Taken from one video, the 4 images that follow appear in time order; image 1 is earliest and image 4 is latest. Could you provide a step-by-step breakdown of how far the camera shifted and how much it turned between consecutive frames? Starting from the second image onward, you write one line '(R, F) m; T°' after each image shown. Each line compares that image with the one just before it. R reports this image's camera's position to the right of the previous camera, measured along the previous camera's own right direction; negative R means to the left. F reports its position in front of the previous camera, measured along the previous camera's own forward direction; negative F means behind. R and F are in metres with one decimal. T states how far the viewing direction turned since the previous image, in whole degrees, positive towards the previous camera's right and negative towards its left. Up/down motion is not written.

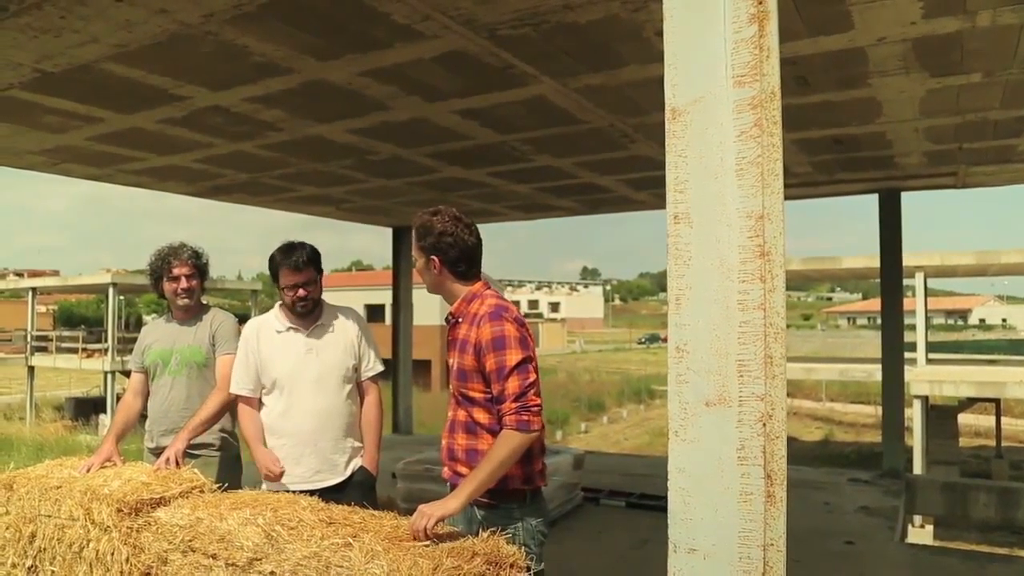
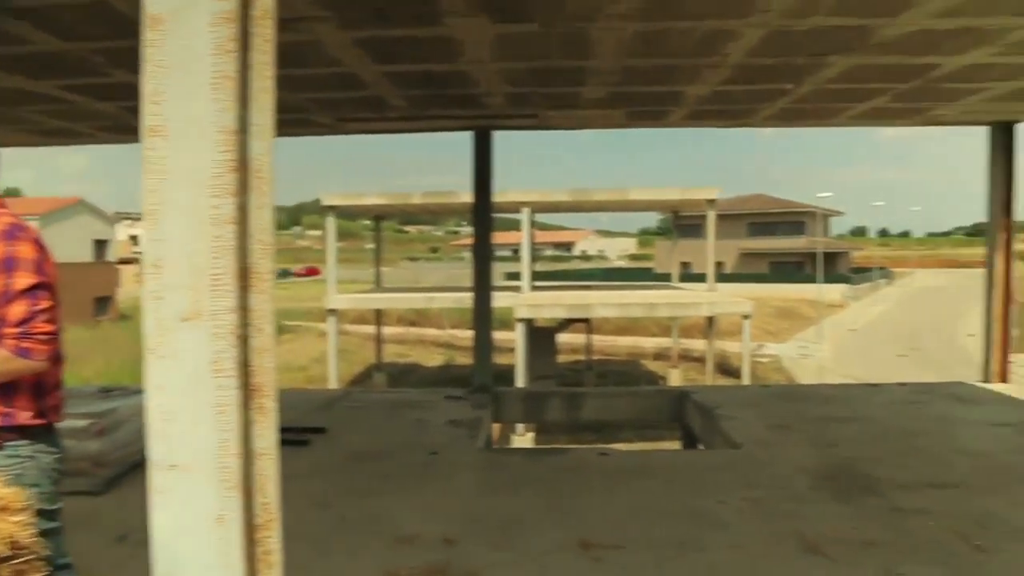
(+0.4, -0.1) m; +24°
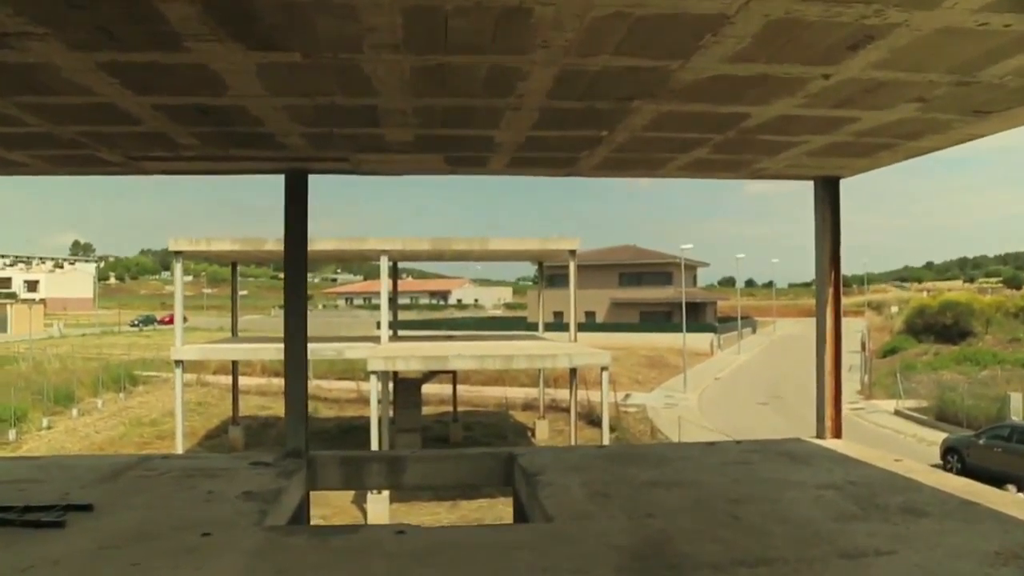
(+0.6, +0.5) m; +8°
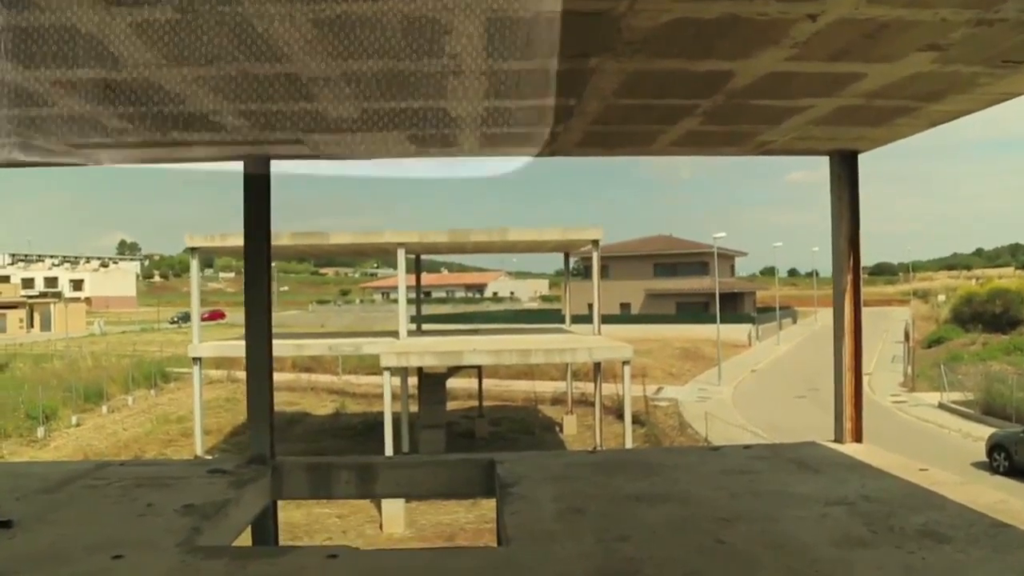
(+0.5, +0.7) m; -3°
